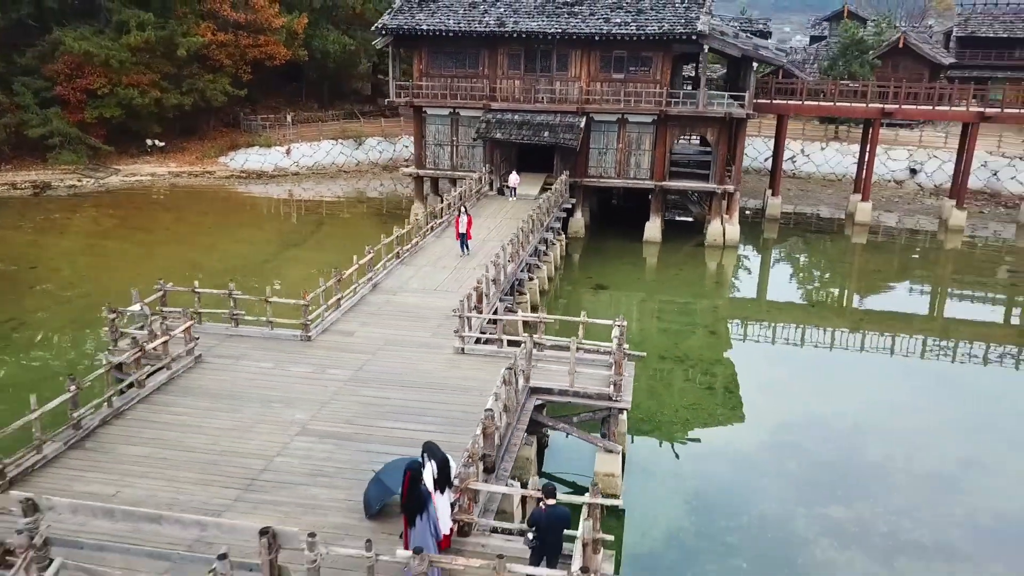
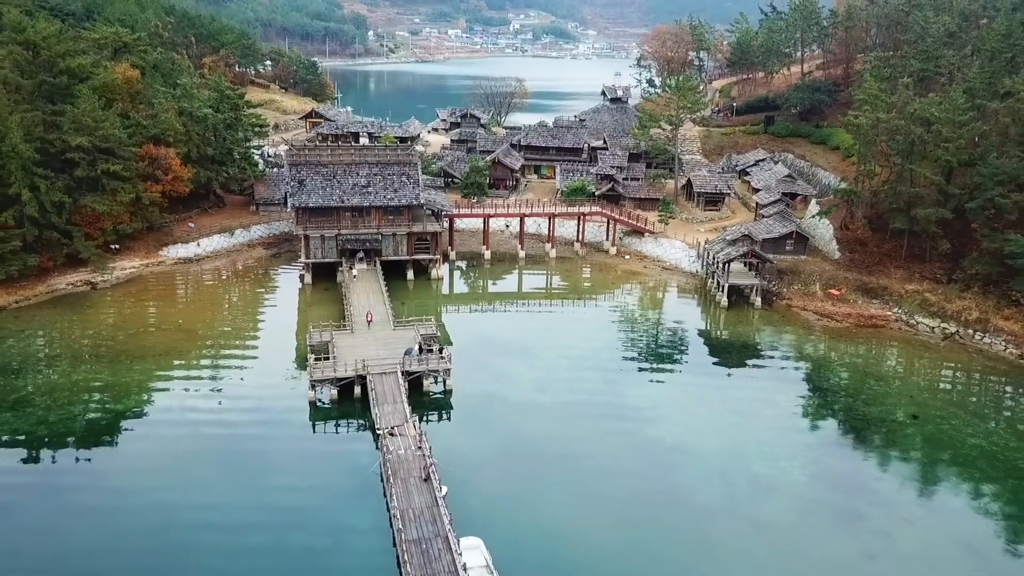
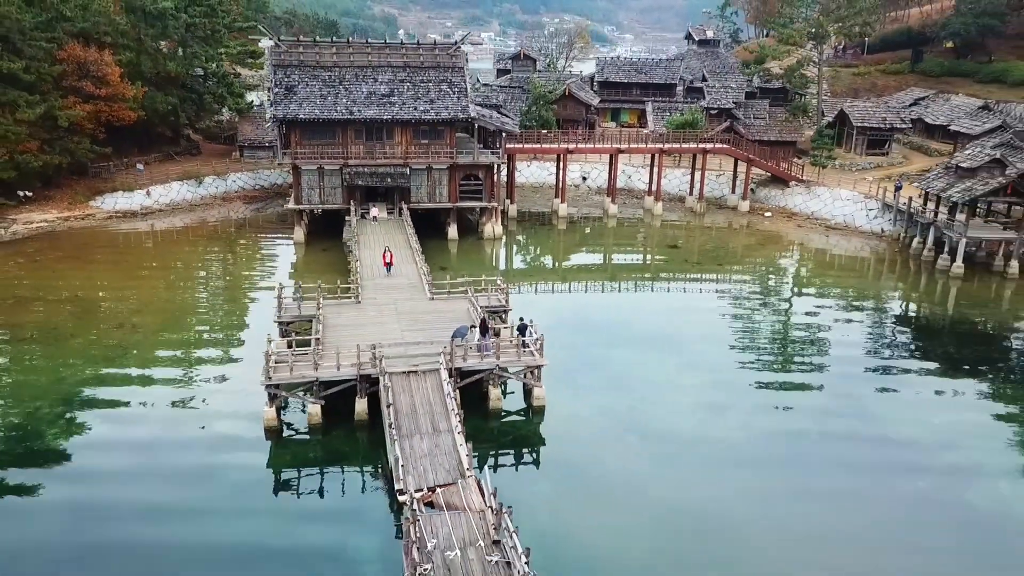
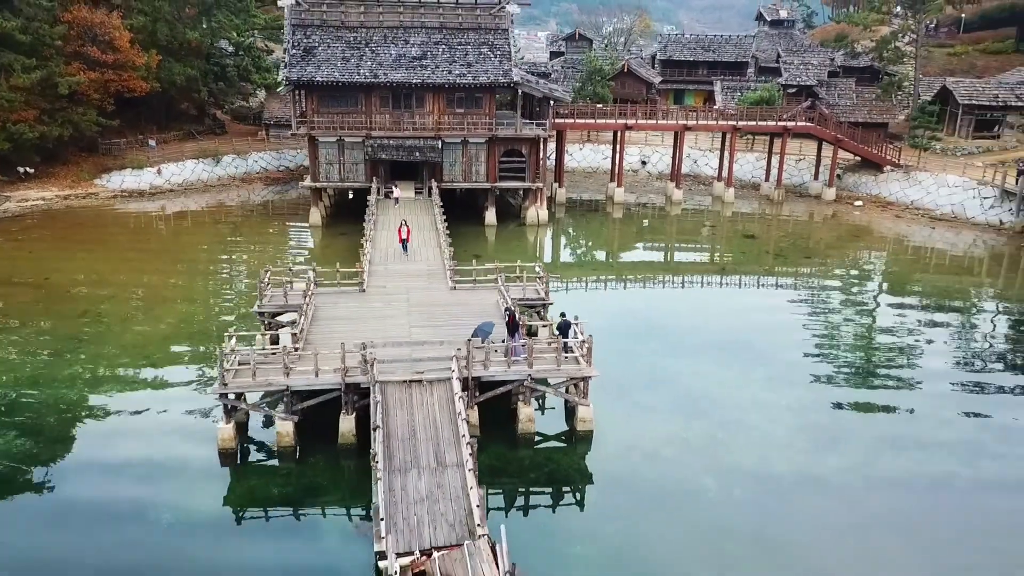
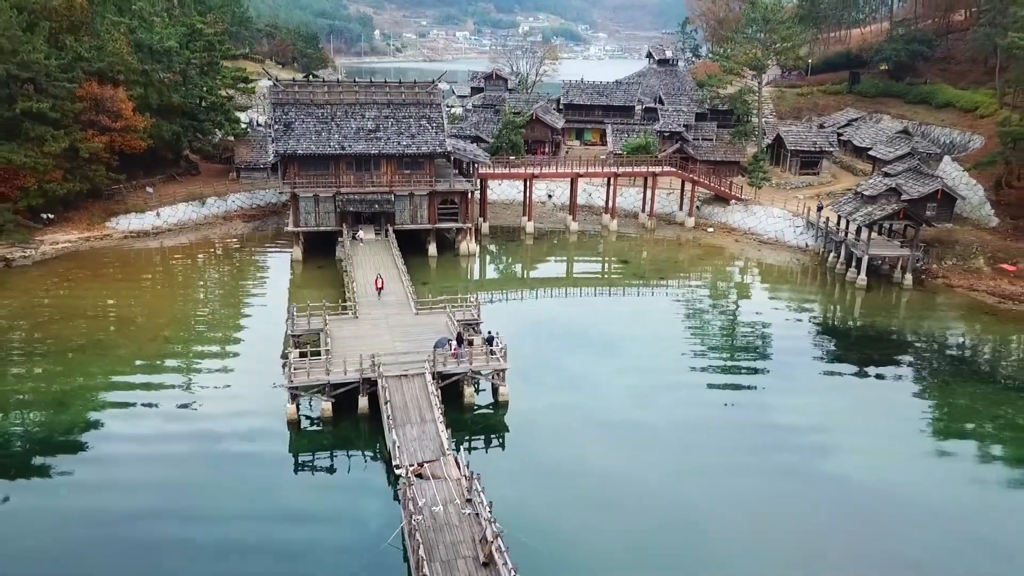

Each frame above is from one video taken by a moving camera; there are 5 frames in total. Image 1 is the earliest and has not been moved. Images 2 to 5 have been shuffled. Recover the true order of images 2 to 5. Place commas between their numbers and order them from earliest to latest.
4, 3, 5, 2
